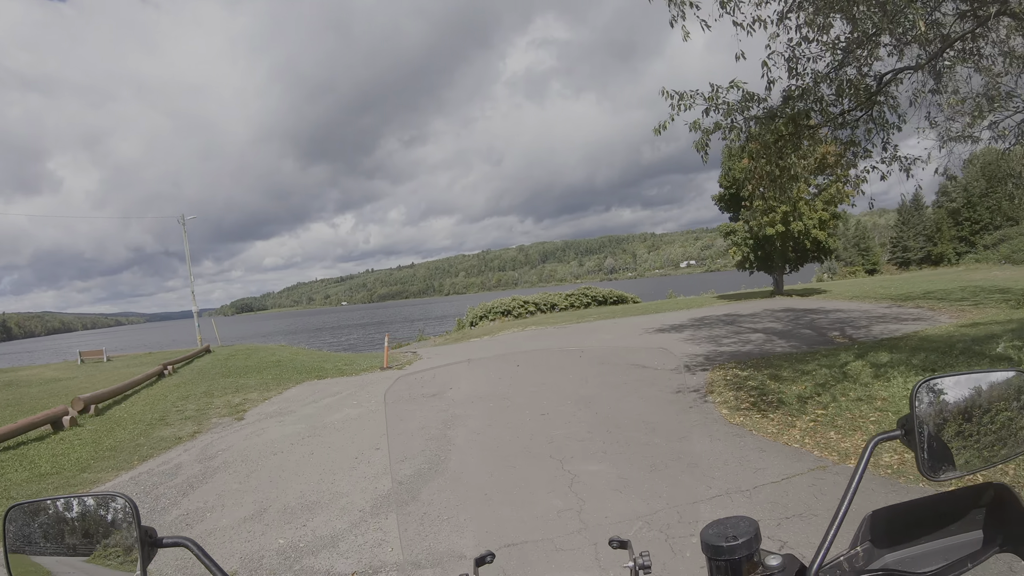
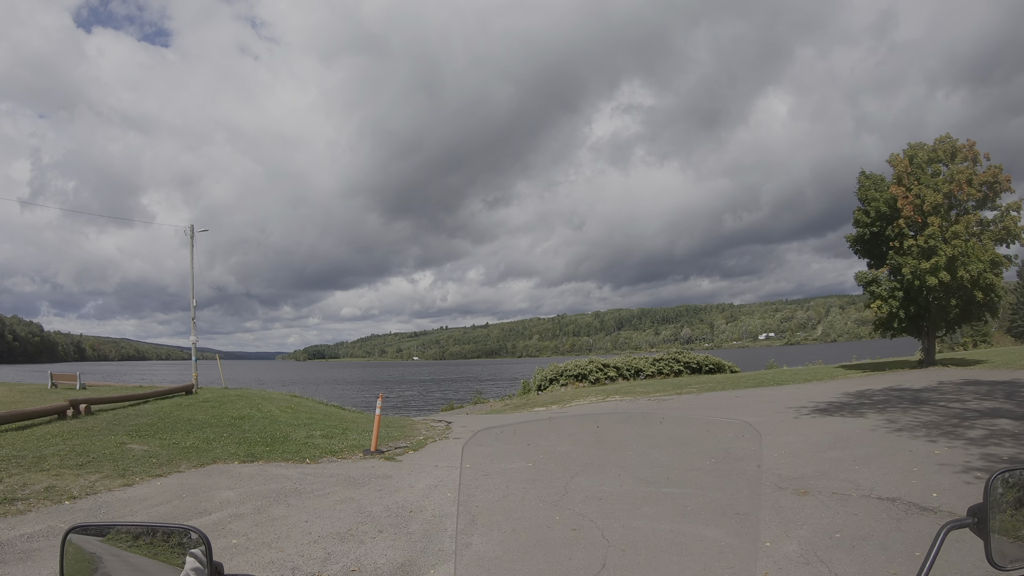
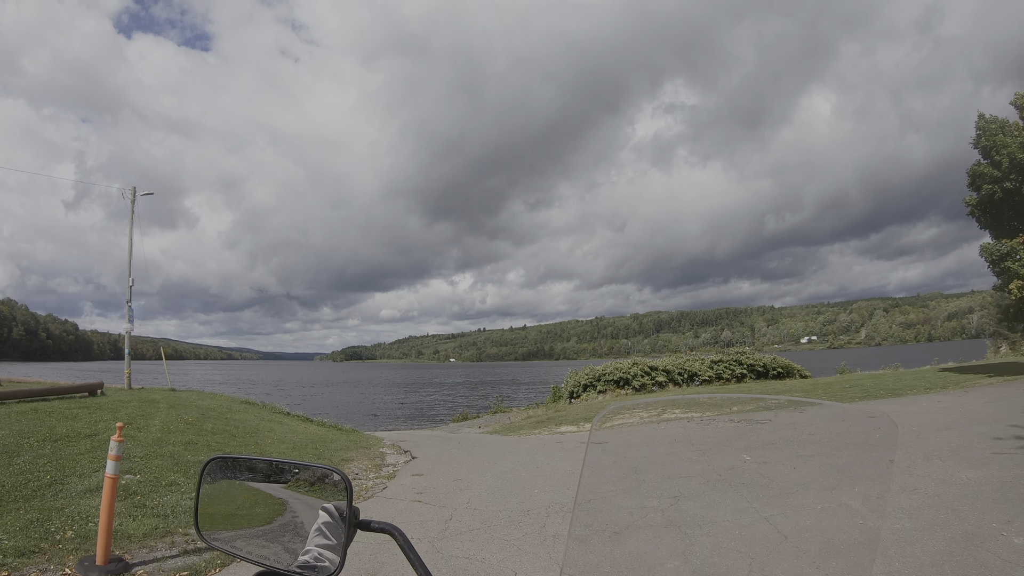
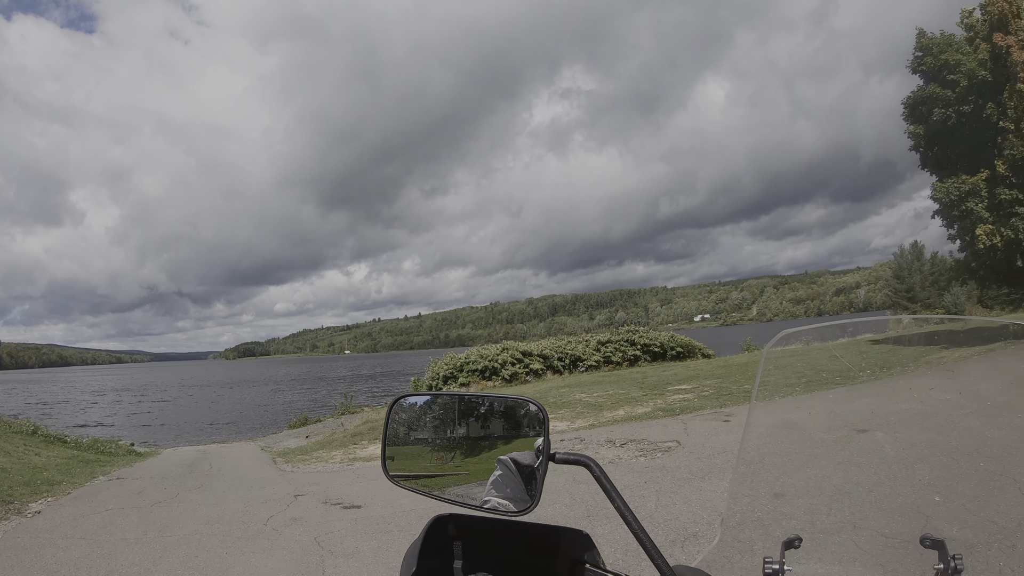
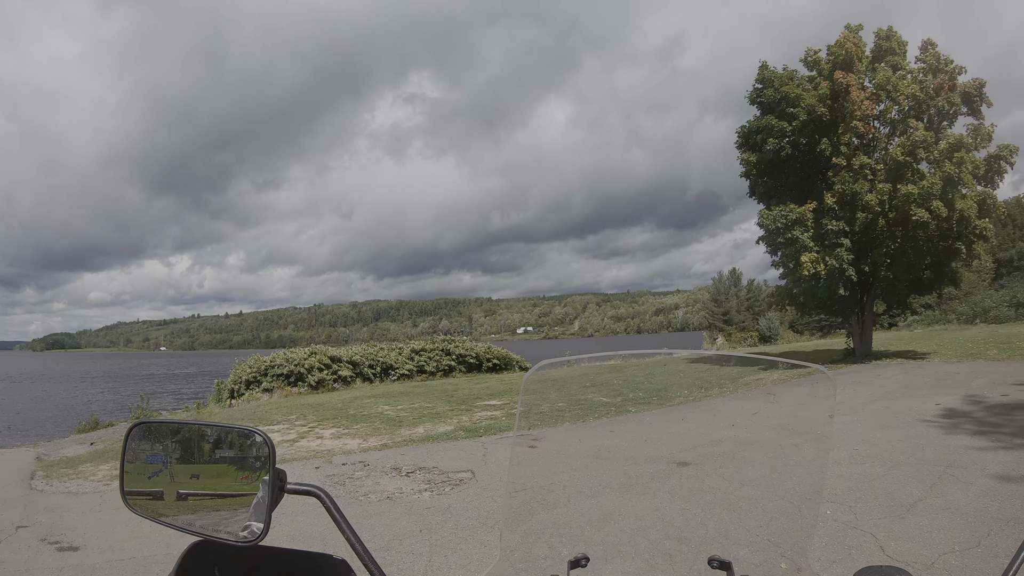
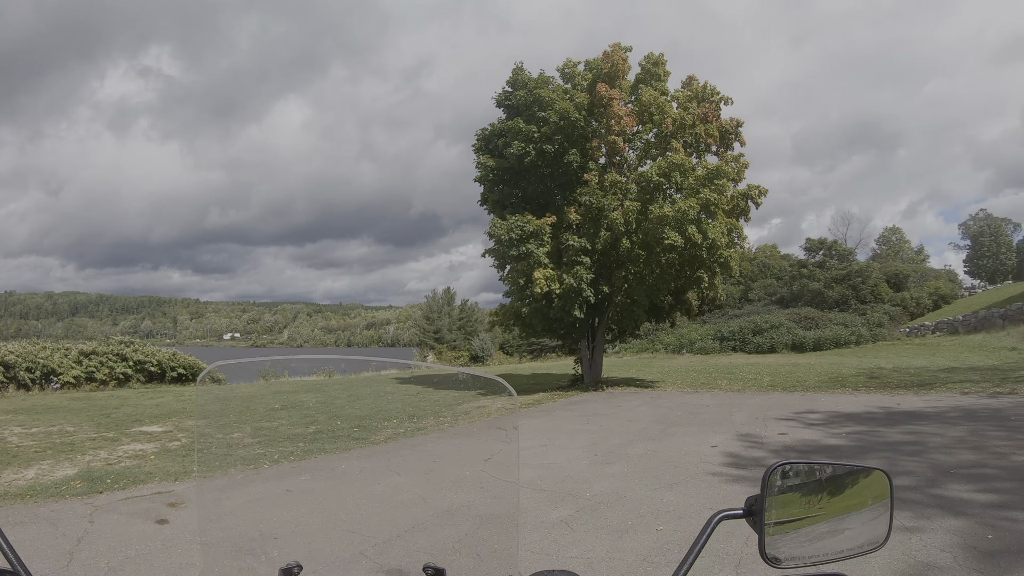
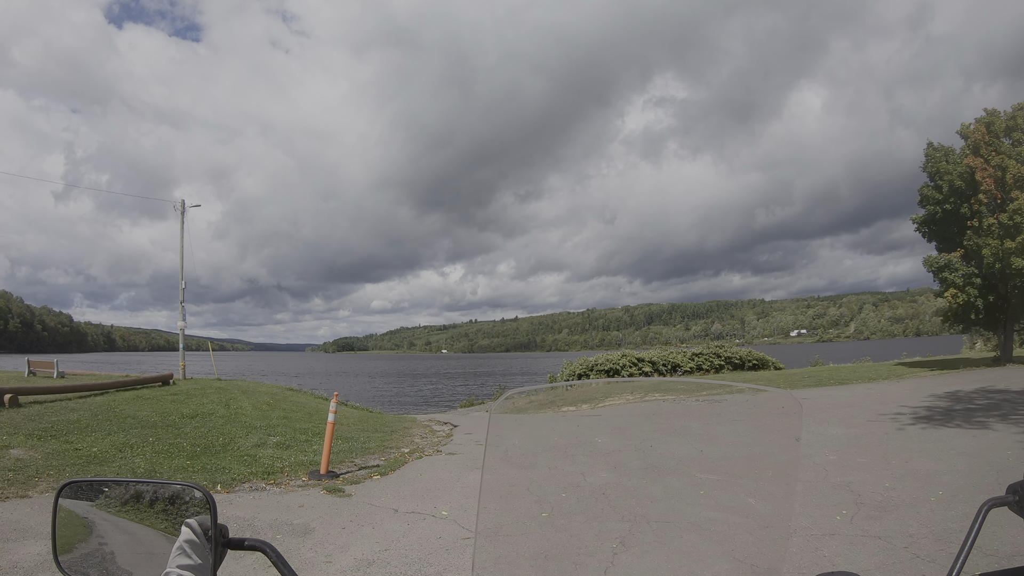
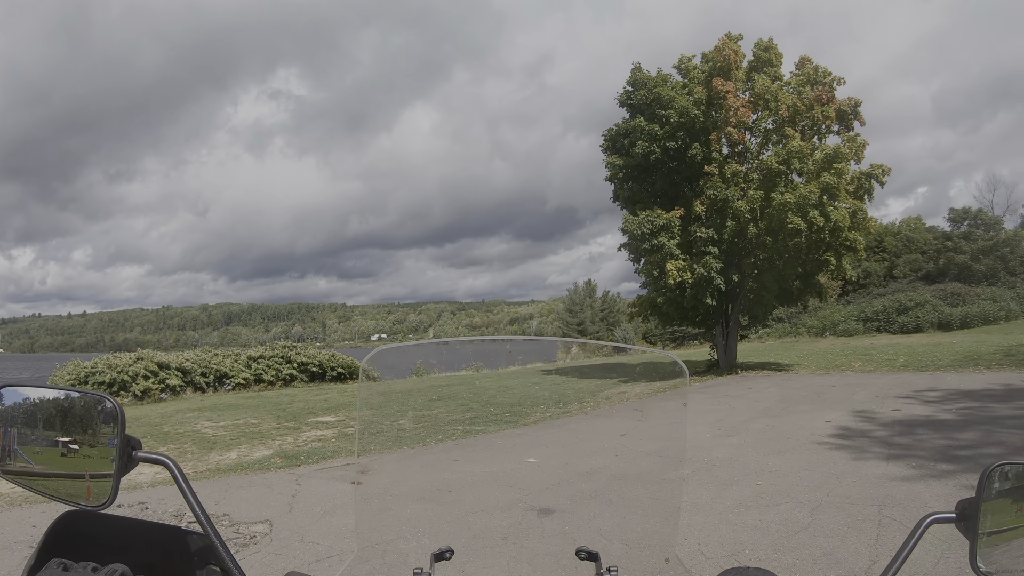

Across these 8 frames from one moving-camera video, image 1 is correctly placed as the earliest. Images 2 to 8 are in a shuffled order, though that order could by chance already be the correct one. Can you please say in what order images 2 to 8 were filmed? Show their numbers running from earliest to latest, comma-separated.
2, 7, 3, 4, 5, 8, 6
